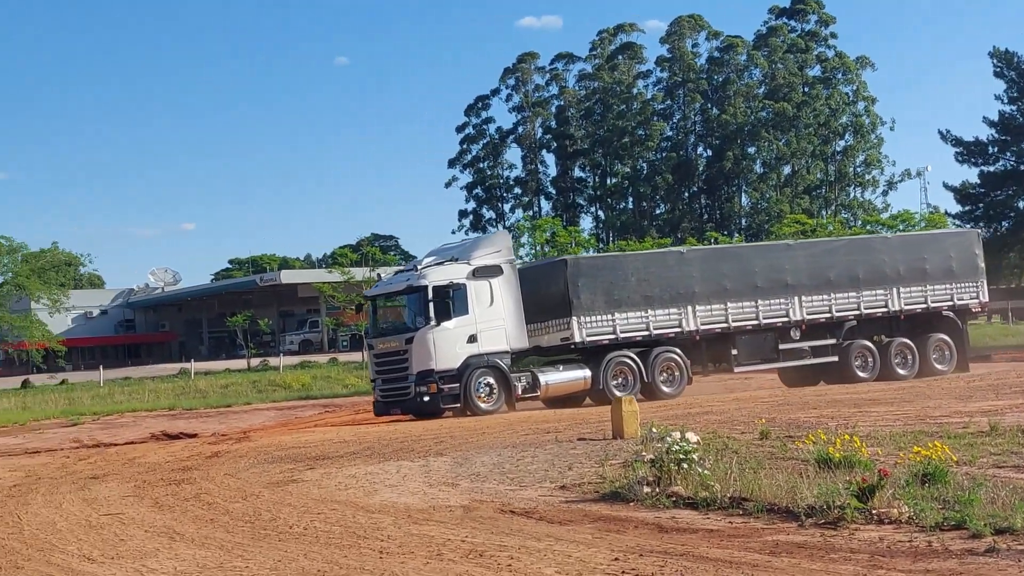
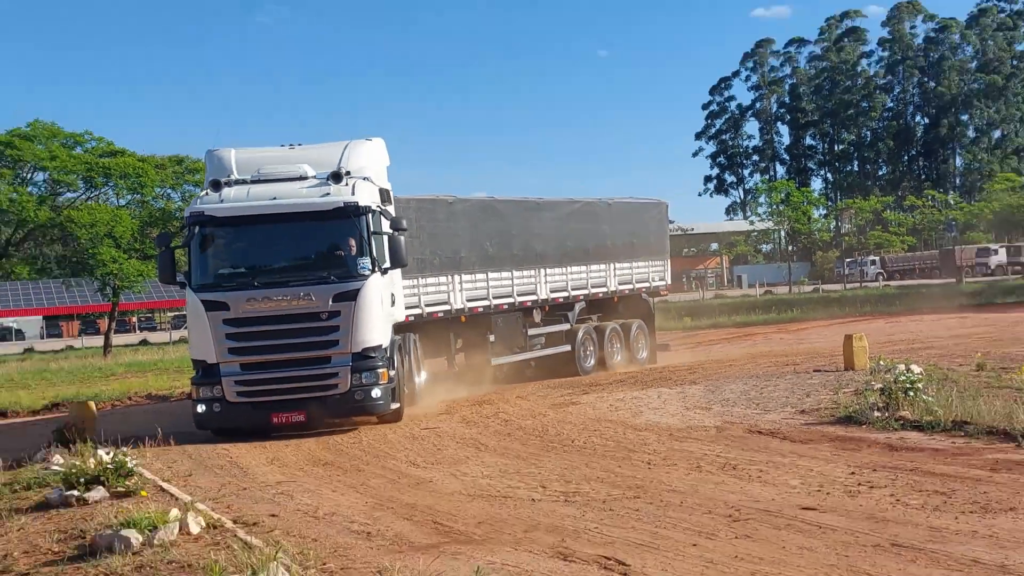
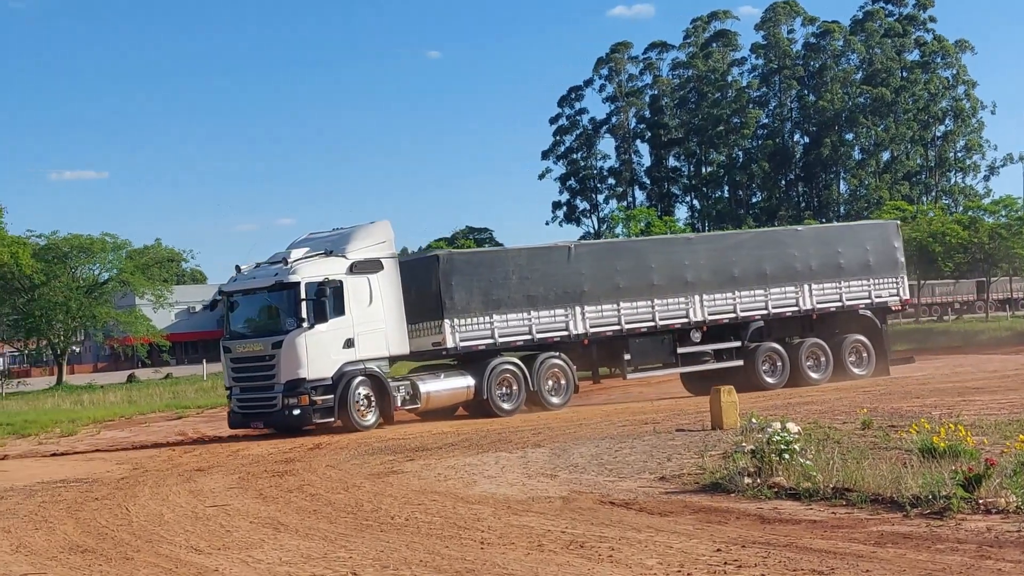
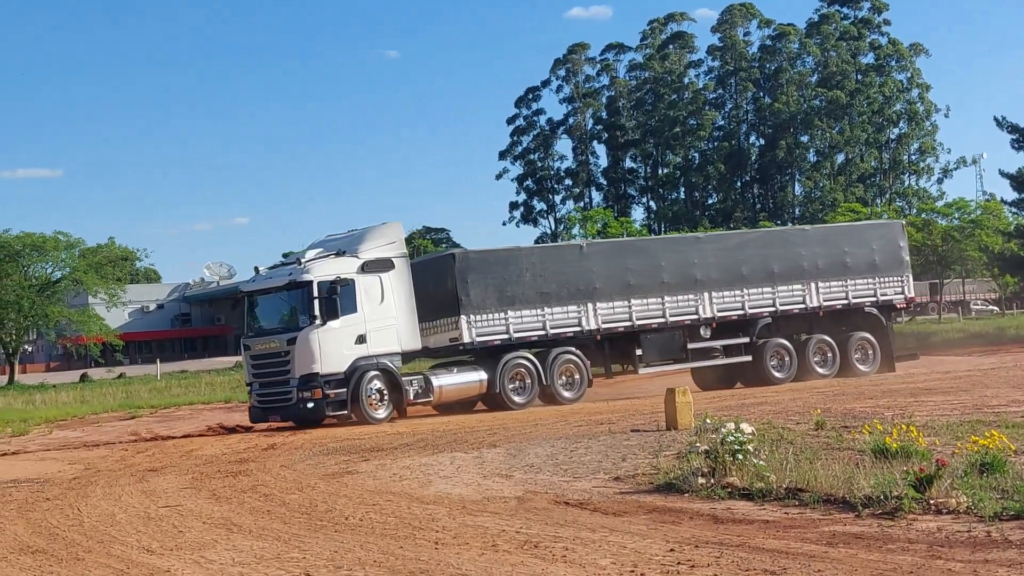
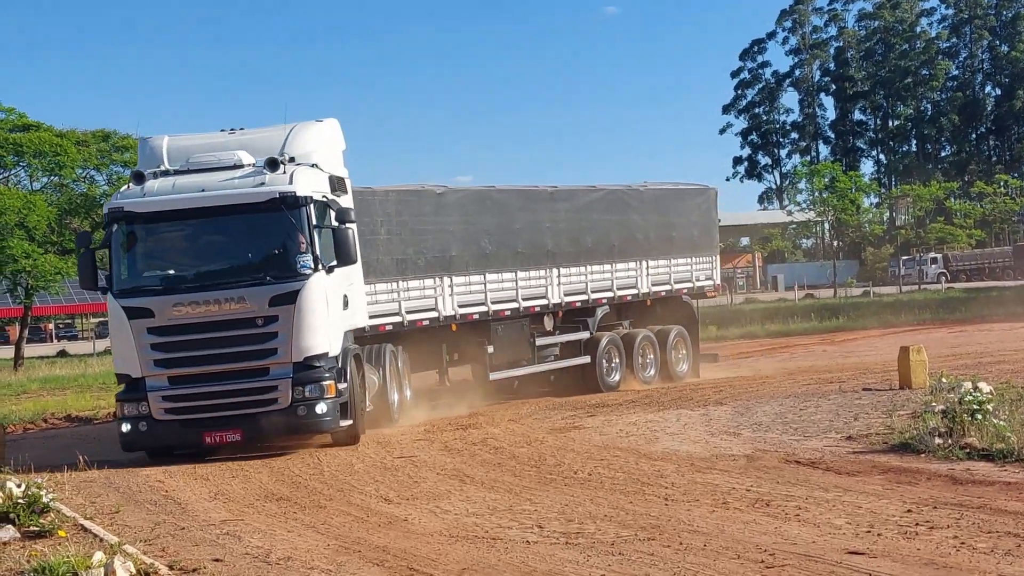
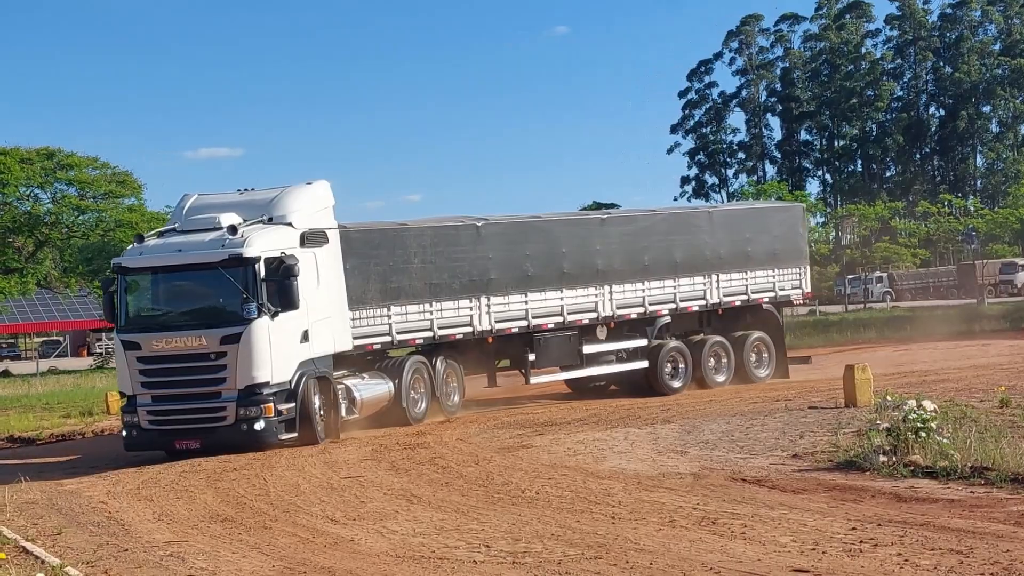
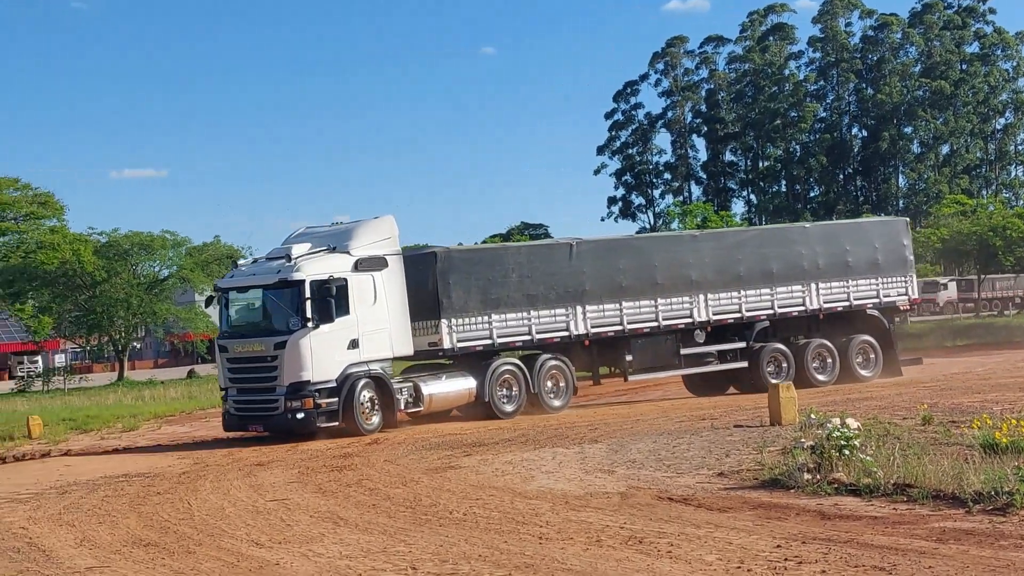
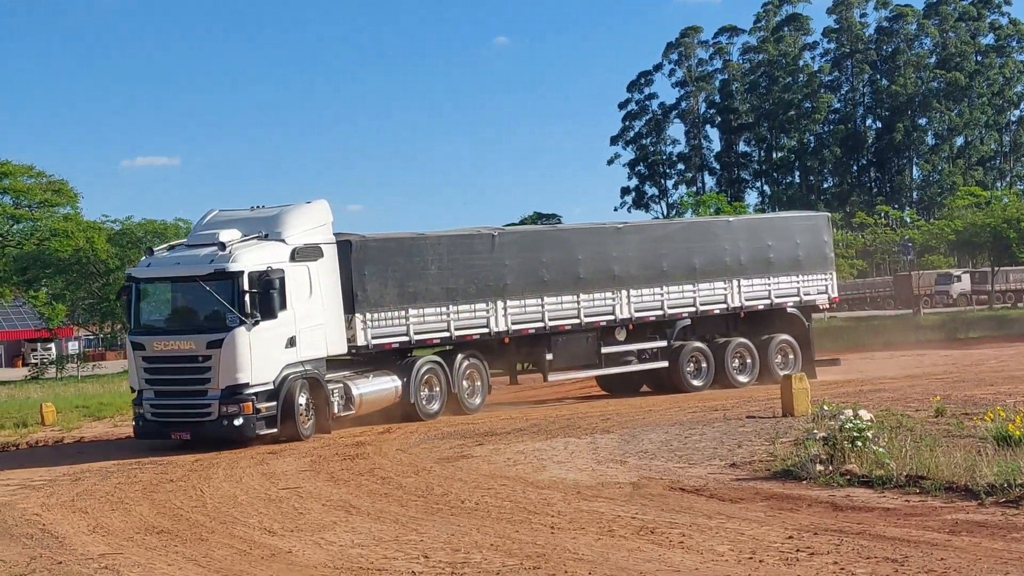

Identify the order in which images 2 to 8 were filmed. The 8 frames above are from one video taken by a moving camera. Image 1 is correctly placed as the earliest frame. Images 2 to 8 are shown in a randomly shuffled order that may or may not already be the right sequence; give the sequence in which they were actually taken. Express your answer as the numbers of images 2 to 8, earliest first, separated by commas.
4, 3, 7, 8, 6, 5, 2
